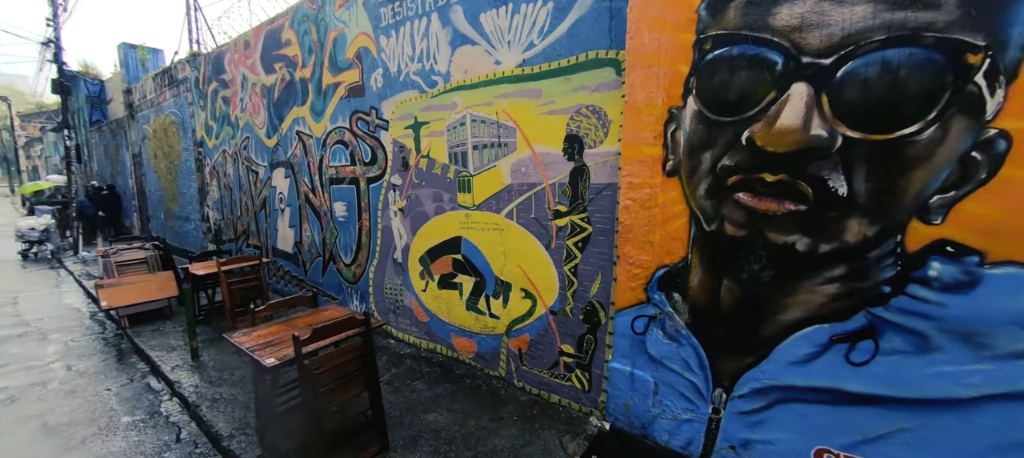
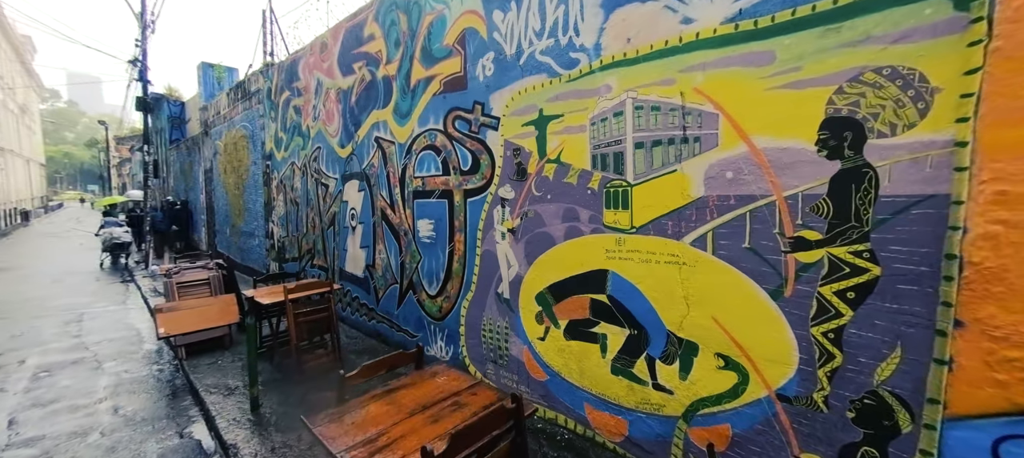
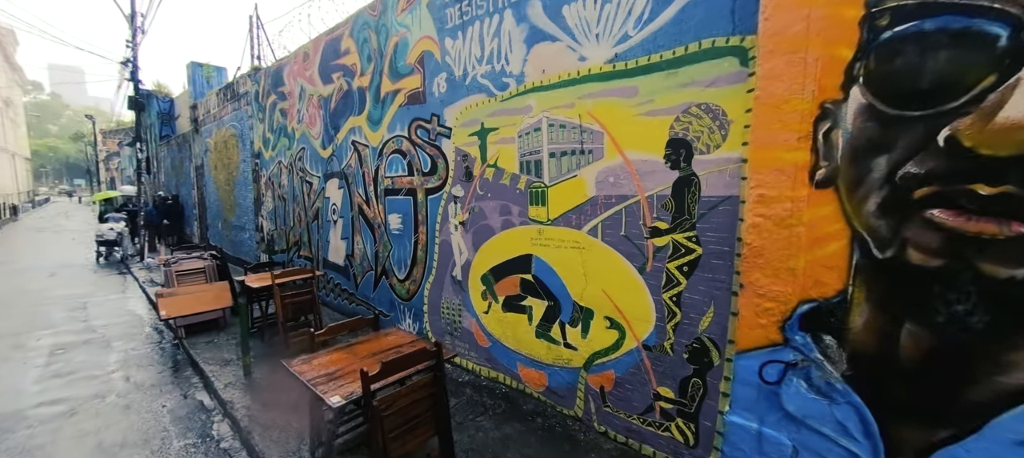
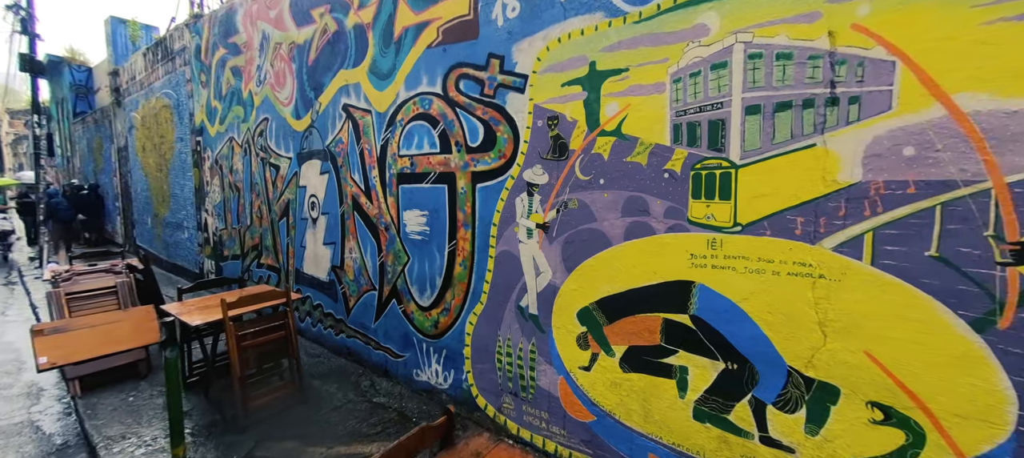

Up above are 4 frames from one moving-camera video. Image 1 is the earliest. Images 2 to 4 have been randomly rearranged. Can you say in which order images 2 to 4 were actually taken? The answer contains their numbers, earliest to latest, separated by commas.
3, 2, 4
